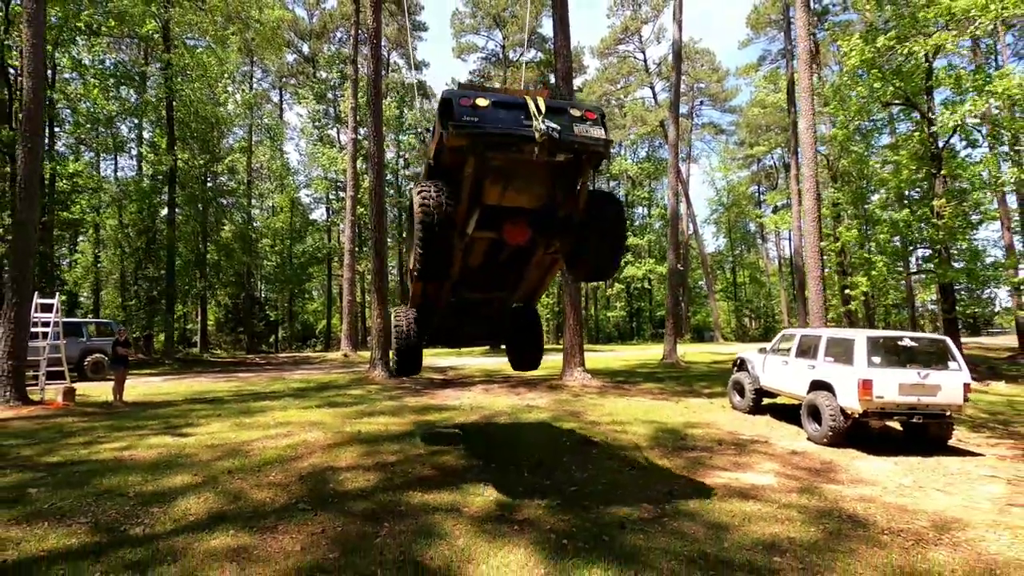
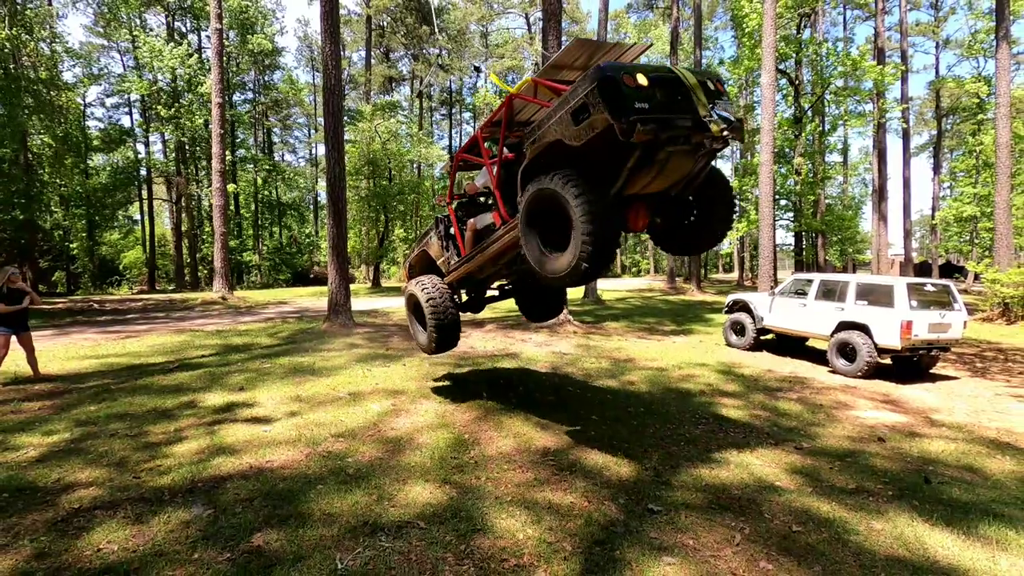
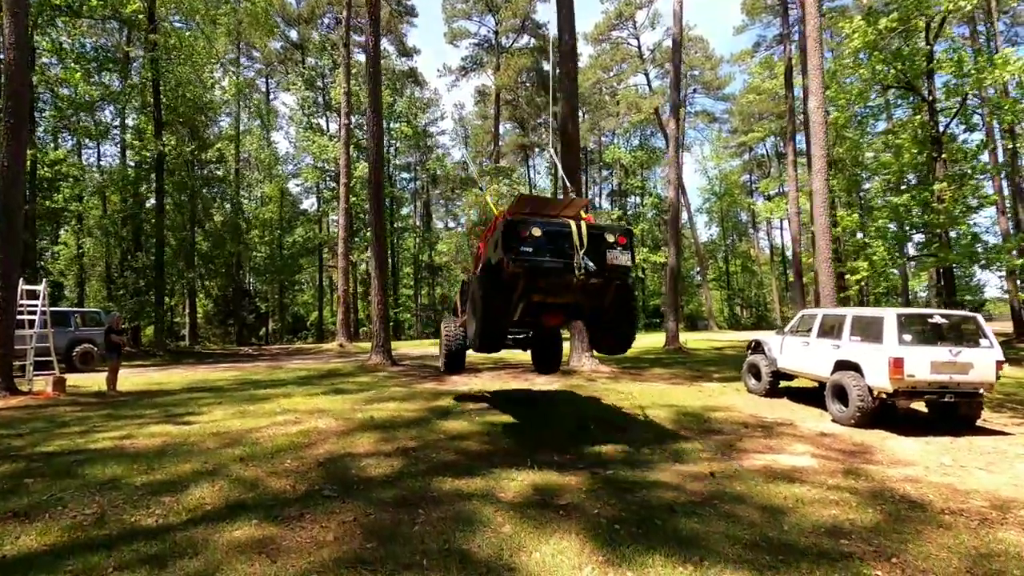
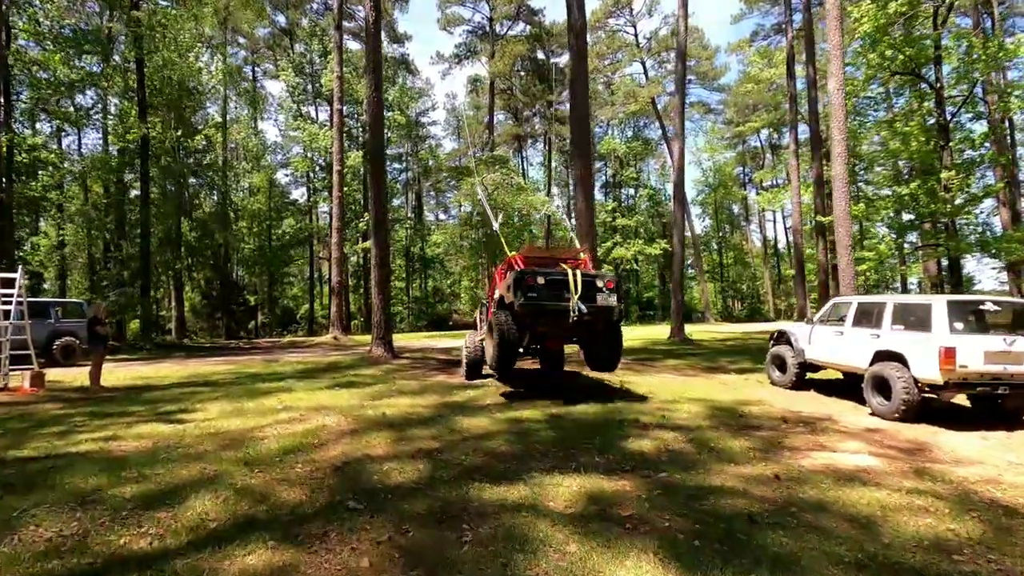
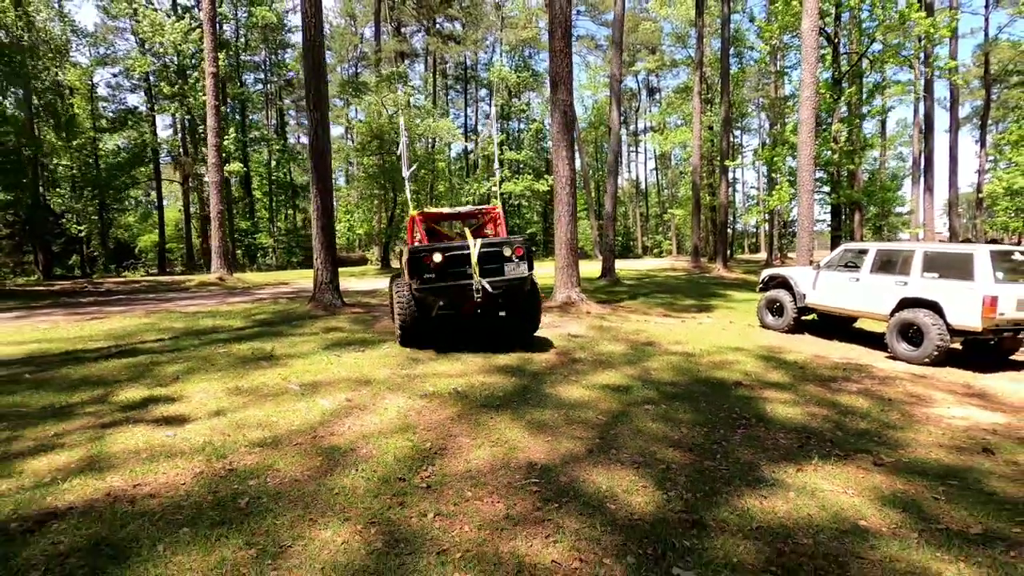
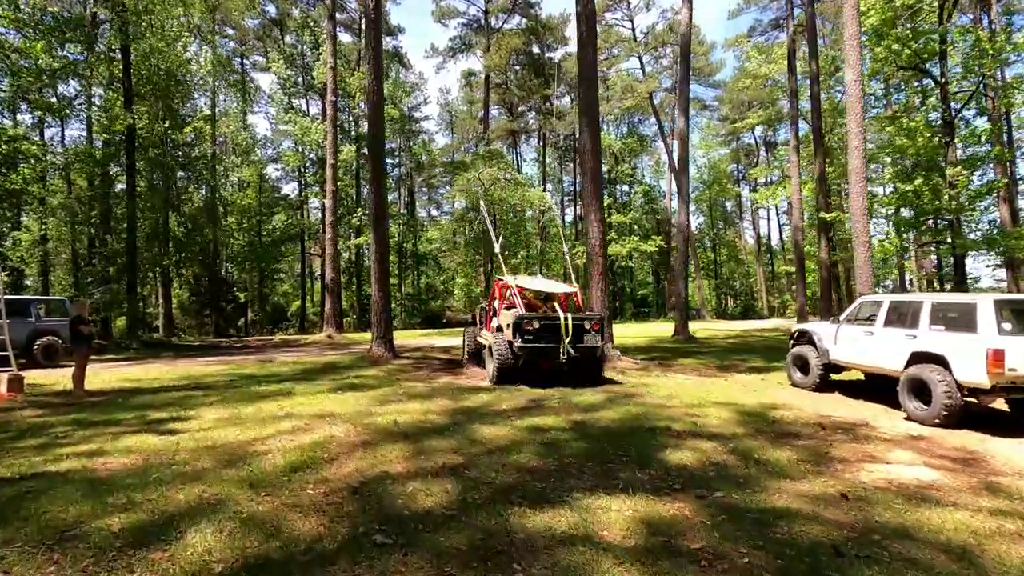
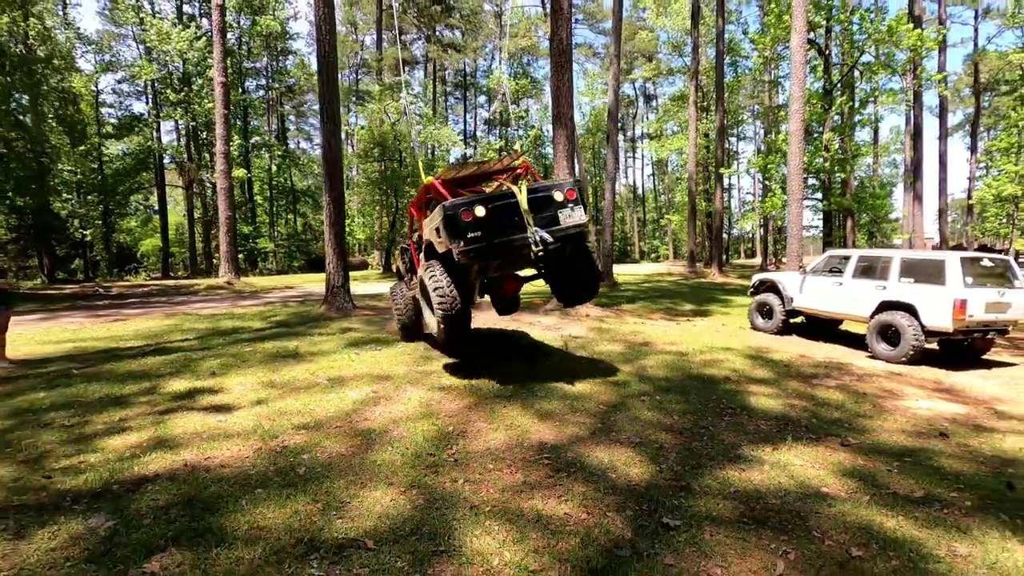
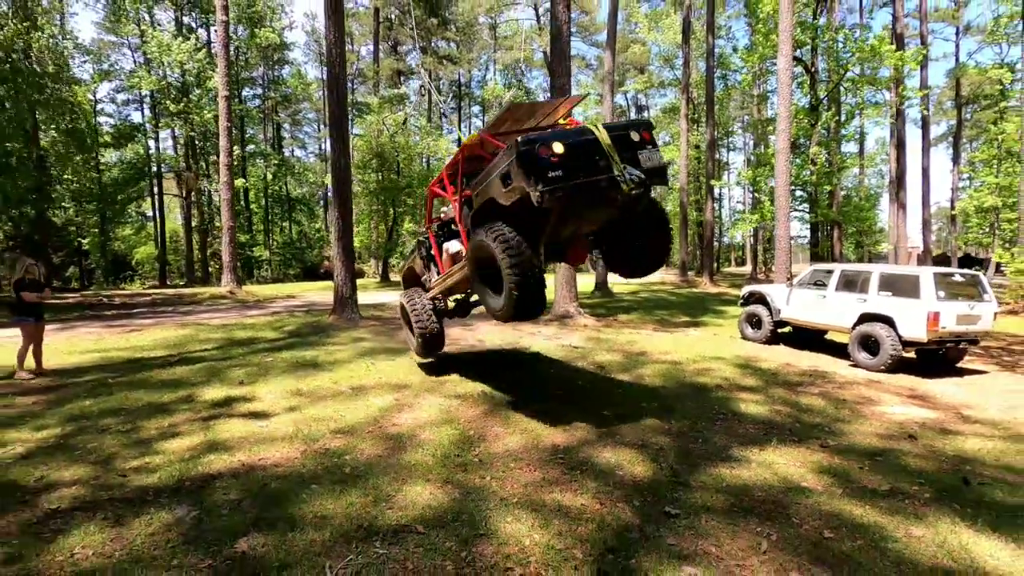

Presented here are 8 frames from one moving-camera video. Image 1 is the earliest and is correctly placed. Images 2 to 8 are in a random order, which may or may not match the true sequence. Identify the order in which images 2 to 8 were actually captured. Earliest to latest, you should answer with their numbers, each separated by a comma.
3, 4, 6, 5, 7, 8, 2
